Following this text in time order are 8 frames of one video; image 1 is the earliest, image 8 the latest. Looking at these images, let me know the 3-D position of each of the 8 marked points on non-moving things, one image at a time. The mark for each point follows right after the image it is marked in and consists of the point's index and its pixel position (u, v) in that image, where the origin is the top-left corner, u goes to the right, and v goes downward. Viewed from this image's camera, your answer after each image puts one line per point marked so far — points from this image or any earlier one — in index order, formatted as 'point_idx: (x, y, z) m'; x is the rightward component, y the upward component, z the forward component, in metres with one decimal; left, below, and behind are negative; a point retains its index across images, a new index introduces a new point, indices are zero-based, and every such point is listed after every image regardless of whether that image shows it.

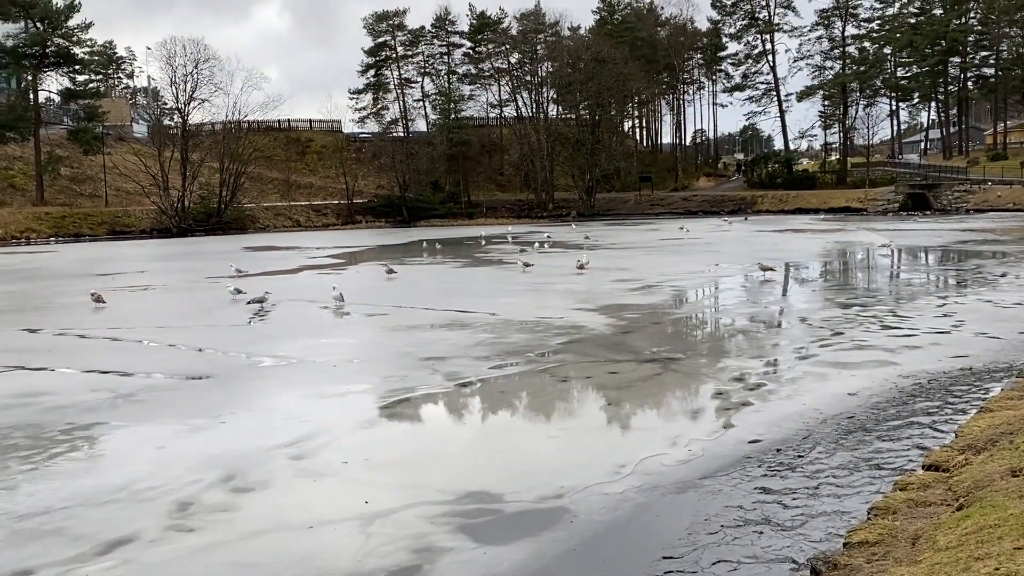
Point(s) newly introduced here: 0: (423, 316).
0: (-1.3, -0.4, +15.8) m
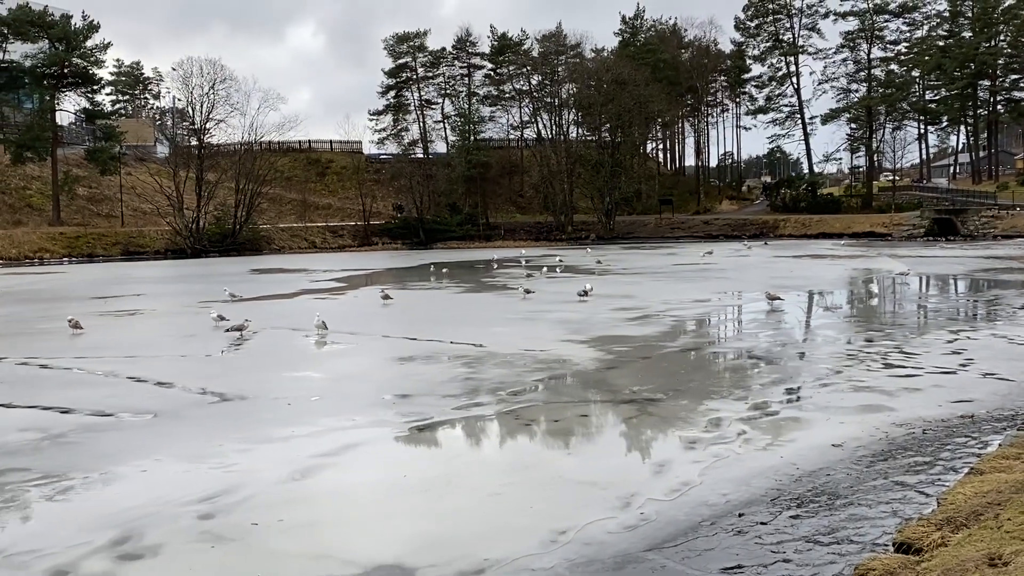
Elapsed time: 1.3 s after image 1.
0: (-1.5, -0.8, +15.1) m
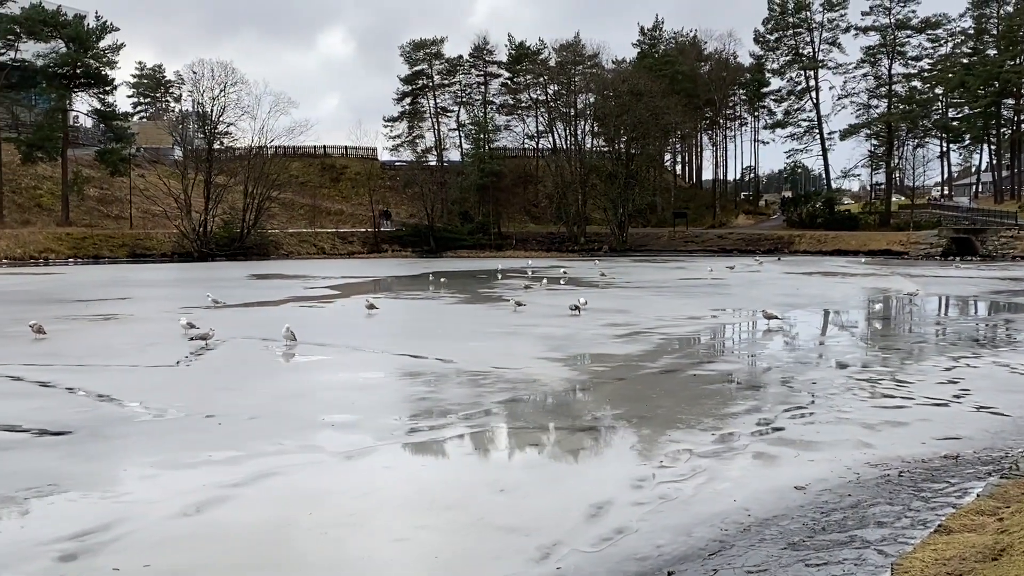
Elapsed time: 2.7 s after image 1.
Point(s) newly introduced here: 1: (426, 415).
0: (-1.9, -1.0, +14.4) m
1: (-0.8, -1.2, +10.3) m
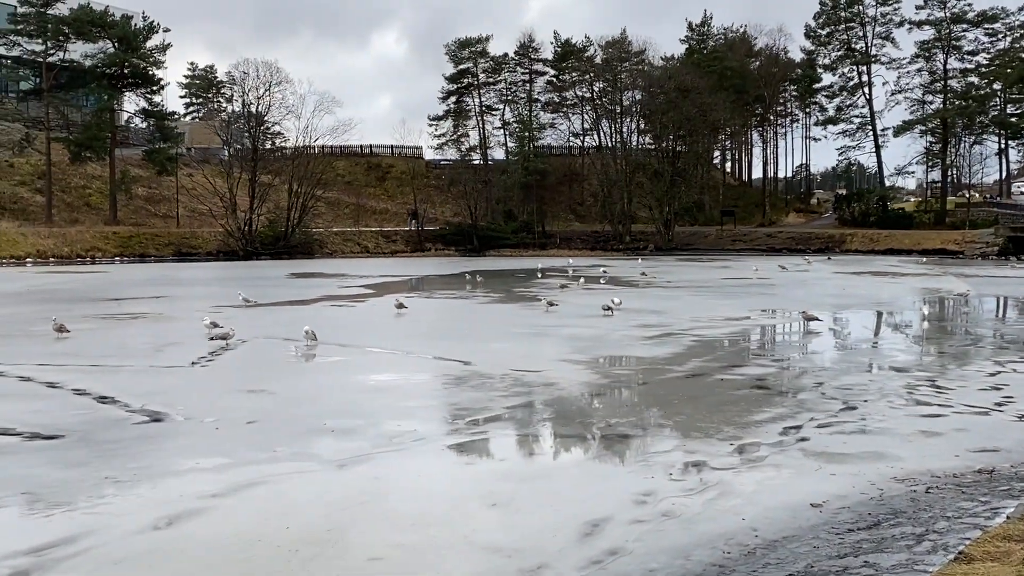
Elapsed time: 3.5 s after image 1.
0: (-1.6, -1.0, +14.0) m
1: (-0.7, -1.2, +9.9) m
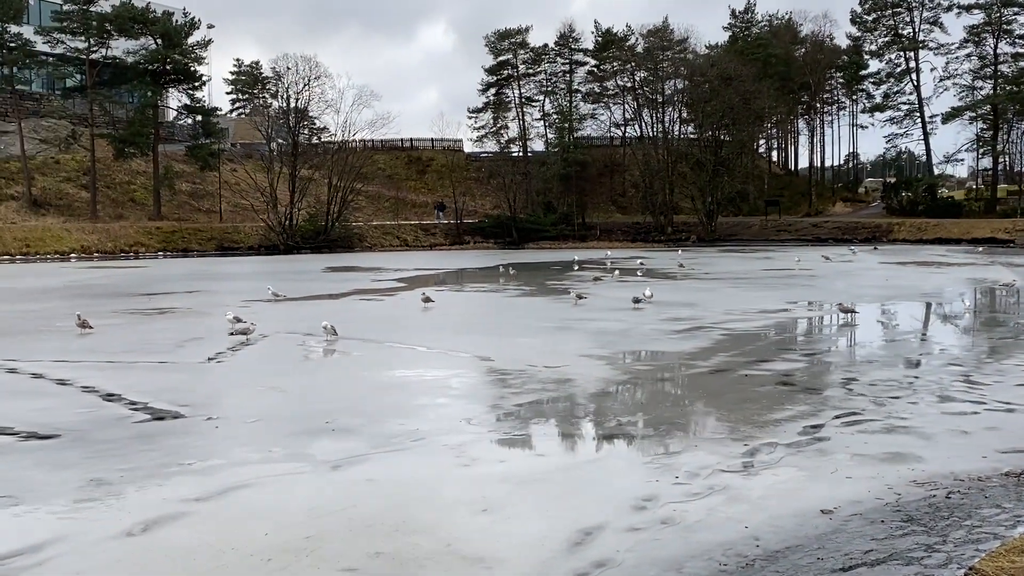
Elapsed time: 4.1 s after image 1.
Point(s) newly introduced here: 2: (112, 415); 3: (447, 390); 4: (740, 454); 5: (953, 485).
0: (-1.3, -0.9, +13.7) m
1: (-0.6, -1.1, +9.6) m
2: (-3.6, -1.1, +9.8) m
3: (-0.7, -1.0, +11.2) m
4: (+1.7, -1.2, +8.3) m
5: (+2.9, -1.3, +7.1) m
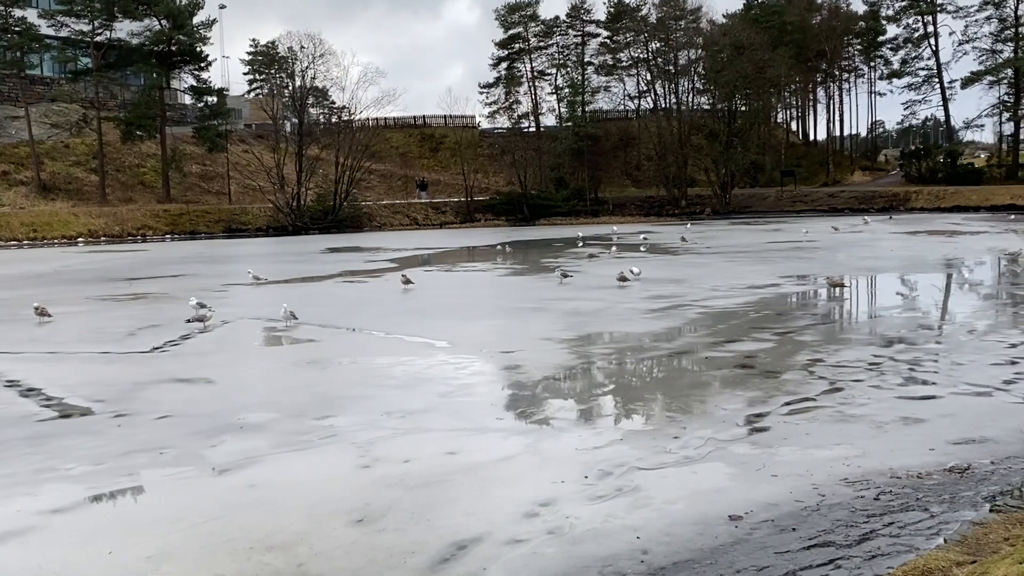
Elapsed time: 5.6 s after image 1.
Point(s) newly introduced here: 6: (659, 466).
0: (-1.8, -0.7, +13.2) m
1: (-1.2, -1.0, +9.1) m
2: (-4.2, -1.0, +9.3) m
3: (-1.2, -0.9, +10.6) m
4: (+1.1, -1.1, +7.6) m
5: (+2.2, -1.1, +6.4) m
6: (+0.9, -1.1, +7.1) m
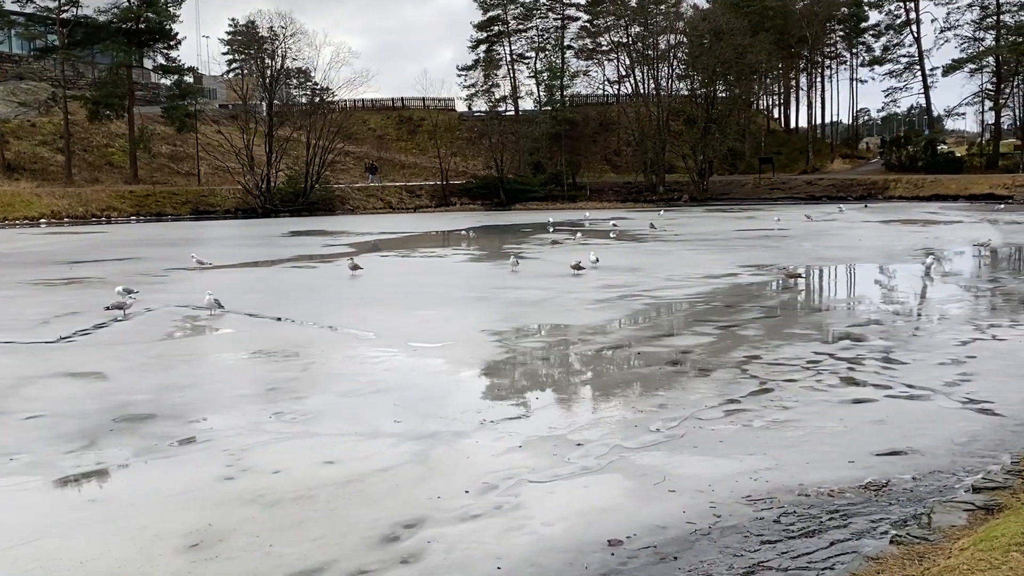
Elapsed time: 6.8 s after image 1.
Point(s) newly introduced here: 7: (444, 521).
0: (-2.6, -0.5, +12.5) m
1: (-2.0, -0.9, +8.4) m
2: (-4.9, -0.9, +8.6) m
3: (-2.0, -0.8, +10.0) m
4: (+0.4, -1.1, +7.0) m
5: (+1.5, -1.1, +5.8) m
6: (+0.2, -1.1, +6.4) m
7: (-0.3, -1.2, +5.6) m
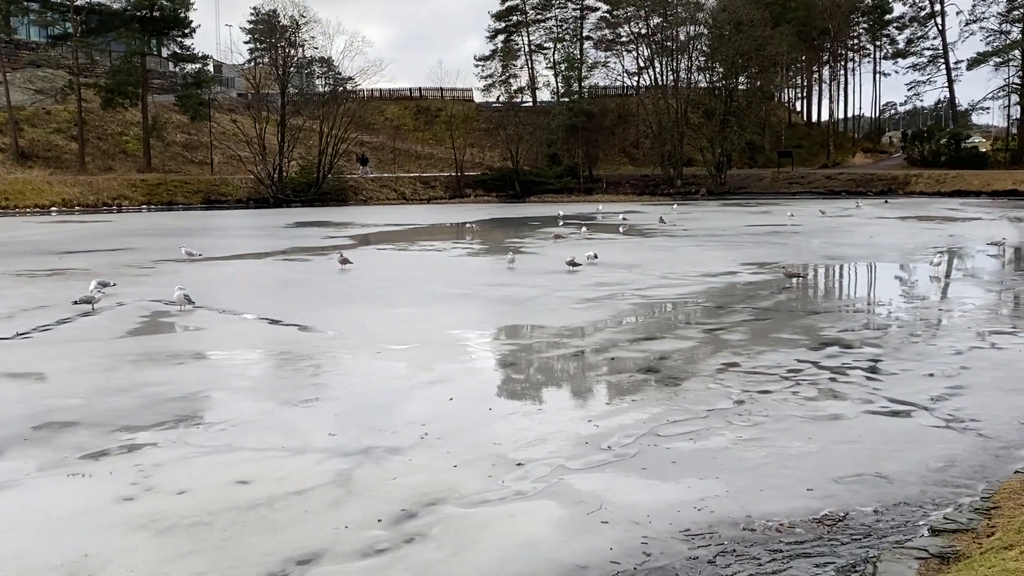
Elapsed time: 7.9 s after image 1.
0: (-2.9, -0.5, +12.0) m
1: (-2.3, -0.9, +7.9) m
2: (-5.3, -0.9, +8.1) m
3: (-2.3, -0.8, +9.5) m
4: (0.0, -1.1, +6.4) m
5: (+1.1, -1.2, +5.3) m
6: (-0.2, -1.2, +5.9) m
7: (-0.8, -1.2, +5.1) m
